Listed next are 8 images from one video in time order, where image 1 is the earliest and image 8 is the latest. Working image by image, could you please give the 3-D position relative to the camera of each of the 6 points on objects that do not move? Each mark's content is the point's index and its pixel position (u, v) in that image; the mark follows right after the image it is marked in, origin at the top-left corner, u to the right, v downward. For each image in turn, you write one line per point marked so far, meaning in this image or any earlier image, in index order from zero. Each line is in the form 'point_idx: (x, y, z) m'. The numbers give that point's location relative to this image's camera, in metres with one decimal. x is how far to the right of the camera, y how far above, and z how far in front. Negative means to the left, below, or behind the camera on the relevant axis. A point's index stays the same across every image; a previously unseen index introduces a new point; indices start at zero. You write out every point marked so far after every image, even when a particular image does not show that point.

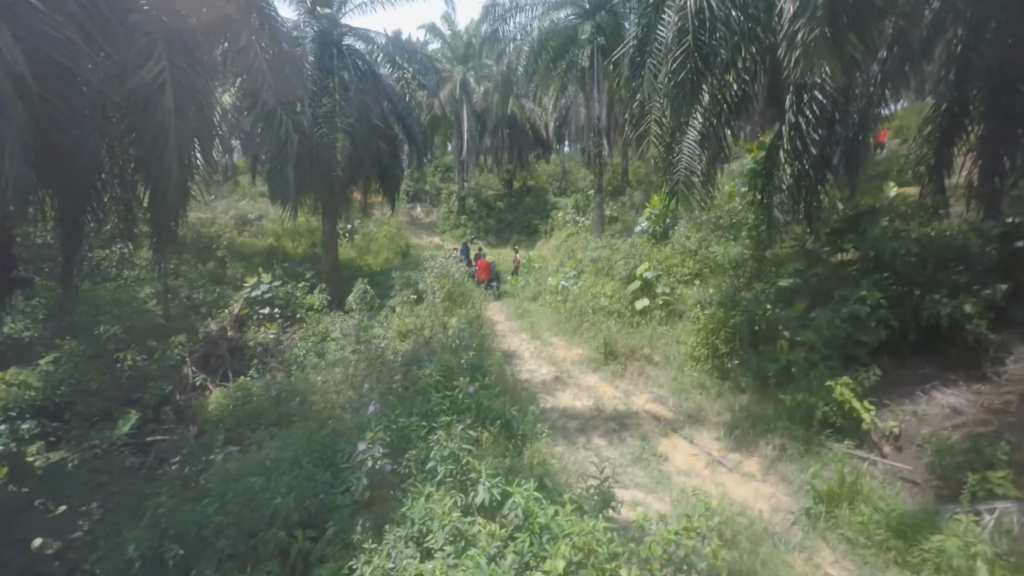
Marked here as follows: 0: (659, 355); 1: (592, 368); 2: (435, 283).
0: (+2.6, -1.2, +6.3) m
1: (+1.5, -1.5, +6.5) m
2: (-1.9, +0.1, +9.4) m
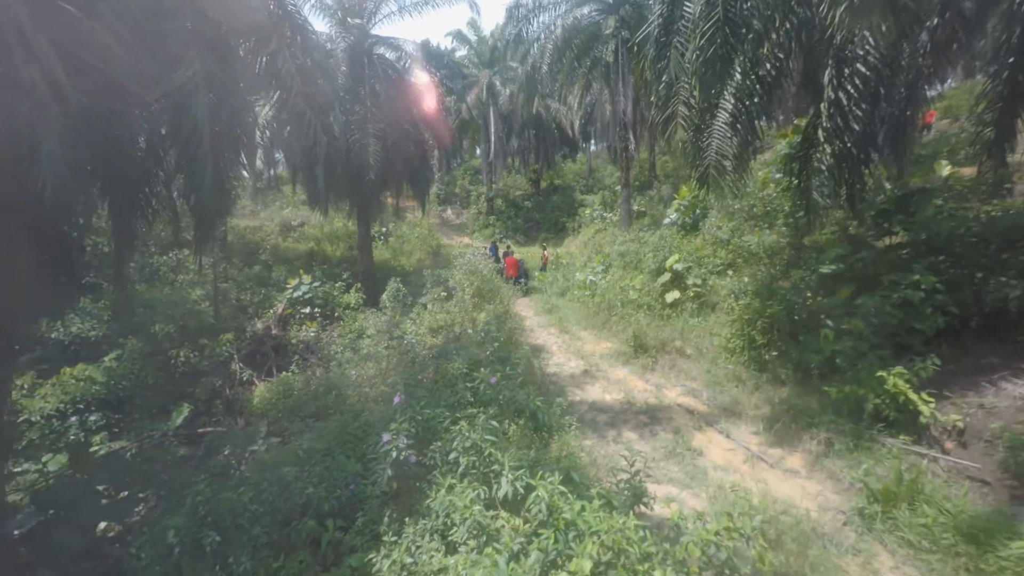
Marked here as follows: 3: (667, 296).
0: (+3.1, -1.0, +6.1) m
1: (+2.0, -1.3, +6.3) m
2: (-1.3, +0.2, +9.5) m
3: (+3.3, -0.2, +7.4) m
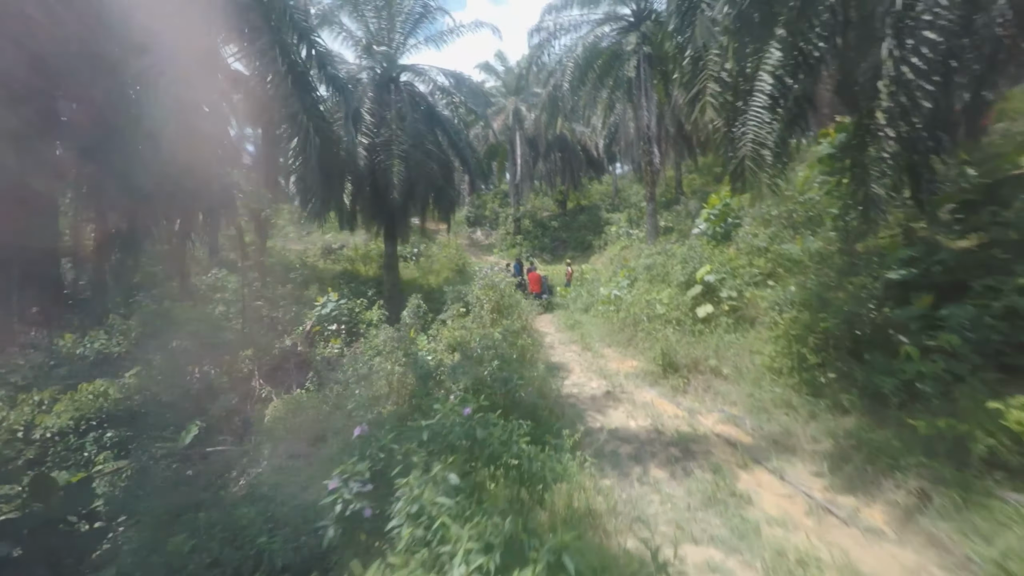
0: (+3.3, -1.2, +5.4) m
1: (+2.2, -1.5, +5.7) m
2: (-0.8, -0.2, +9.2) m
3: (+3.6, -0.4, +6.7) m
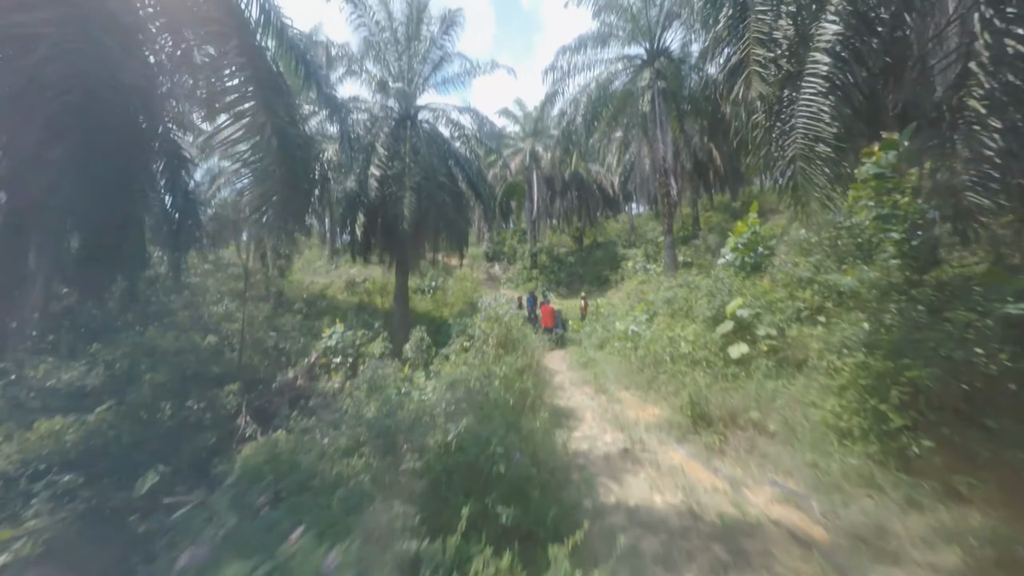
0: (+3.3, -1.7, +4.4) m
1: (+2.2, -2.0, +4.7) m
2: (-0.6, -1.0, +8.4) m
3: (+3.6, -1.0, +5.8) m
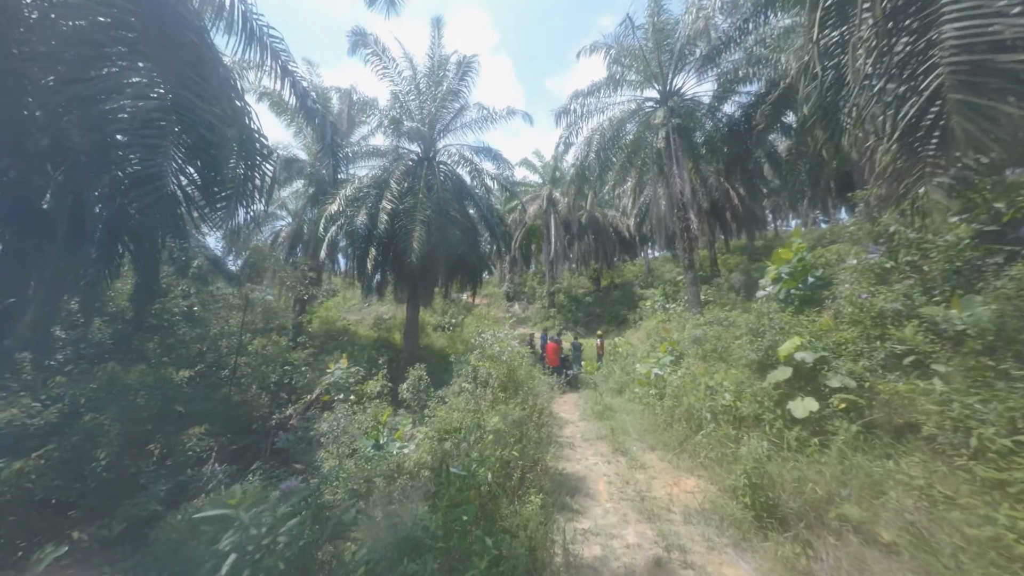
0: (+3.1, -2.0, +2.9) m
1: (+2.0, -2.3, +3.3) m
2: (-0.6, -1.7, +7.2) m
3: (+3.5, -1.5, +4.4) m
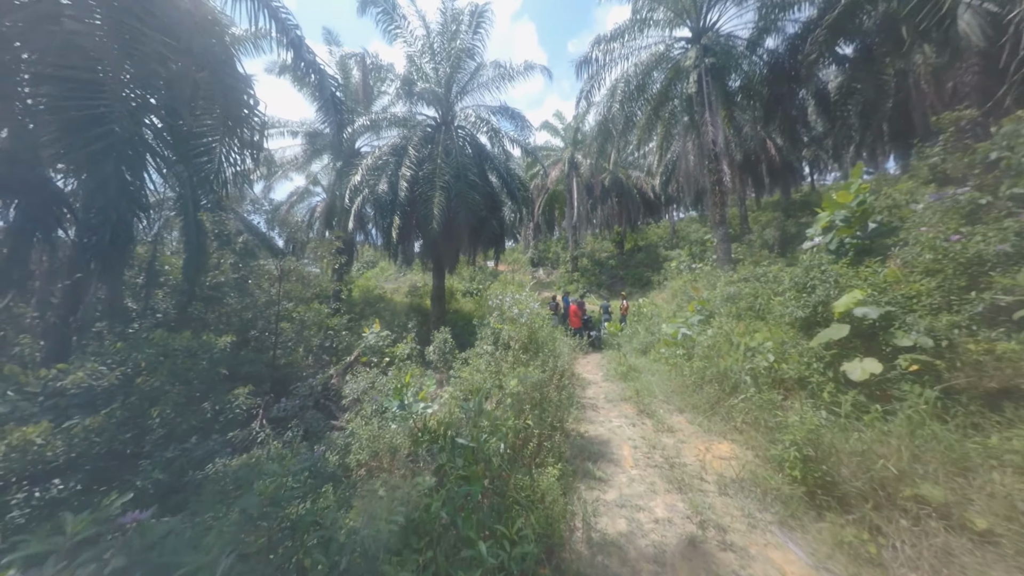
0: (+3.2, -1.5, +2.4) m
1: (+2.2, -1.9, +2.9) m
2: (-0.3, -0.8, +6.9) m
3: (+3.7, -0.9, +3.8) m
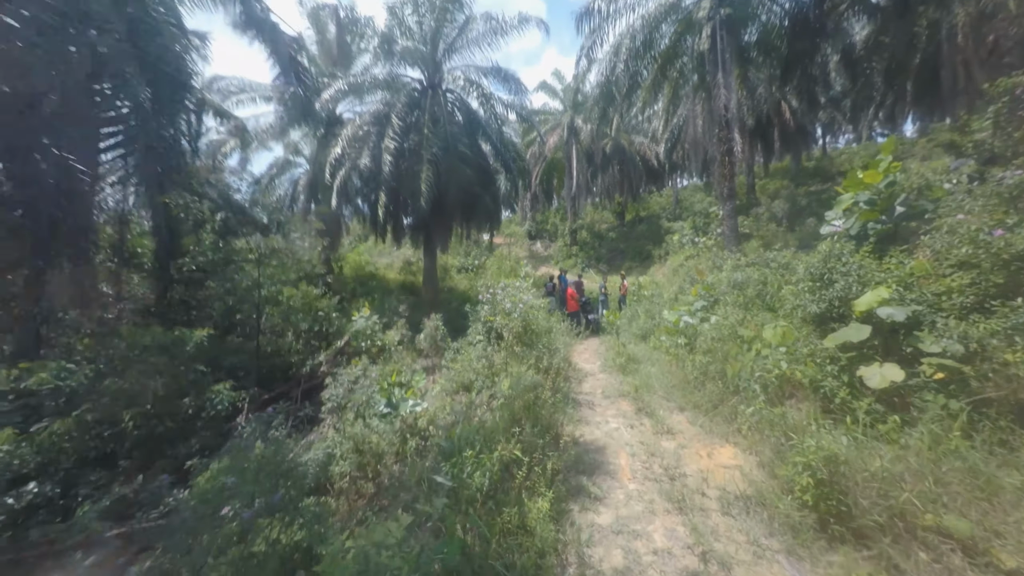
0: (+3.1, -1.7, +2.2) m
1: (+2.1, -2.0, +2.7) m
2: (-0.4, -0.6, +6.5) m
3: (+3.6, -0.9, +3.5) m
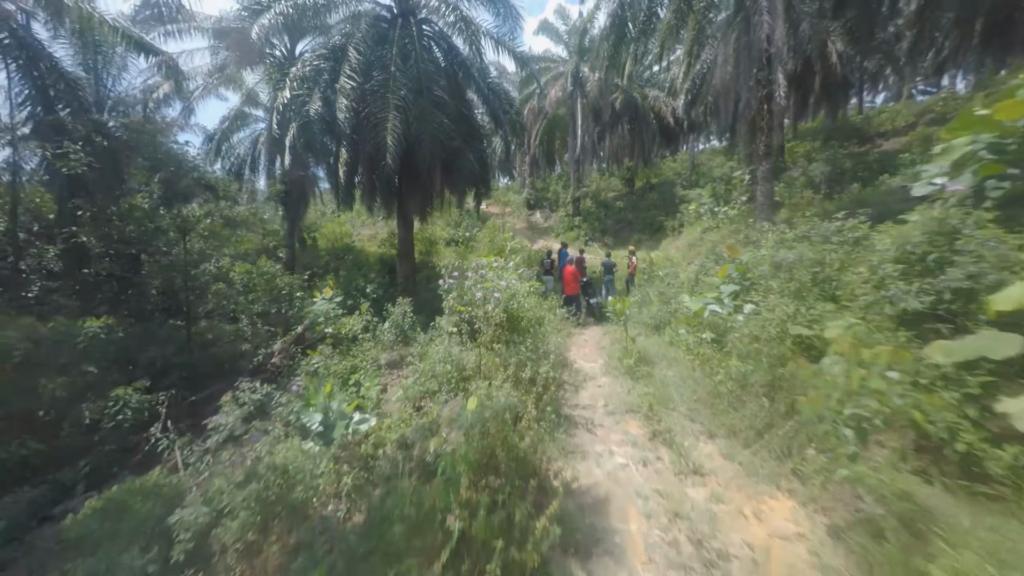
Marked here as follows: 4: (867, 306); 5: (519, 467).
0: (+2.8, -1.7, +1.0) m
1: (+1.8, -2.0, +1.5) m
2: (-0.6, -0.2, +5.3) m
3: (+3.3, -0.8, +2.2) m
4: (+3.5, -0.2, +3.5) m
5: (+0.2, -1.4, +3.2) m
